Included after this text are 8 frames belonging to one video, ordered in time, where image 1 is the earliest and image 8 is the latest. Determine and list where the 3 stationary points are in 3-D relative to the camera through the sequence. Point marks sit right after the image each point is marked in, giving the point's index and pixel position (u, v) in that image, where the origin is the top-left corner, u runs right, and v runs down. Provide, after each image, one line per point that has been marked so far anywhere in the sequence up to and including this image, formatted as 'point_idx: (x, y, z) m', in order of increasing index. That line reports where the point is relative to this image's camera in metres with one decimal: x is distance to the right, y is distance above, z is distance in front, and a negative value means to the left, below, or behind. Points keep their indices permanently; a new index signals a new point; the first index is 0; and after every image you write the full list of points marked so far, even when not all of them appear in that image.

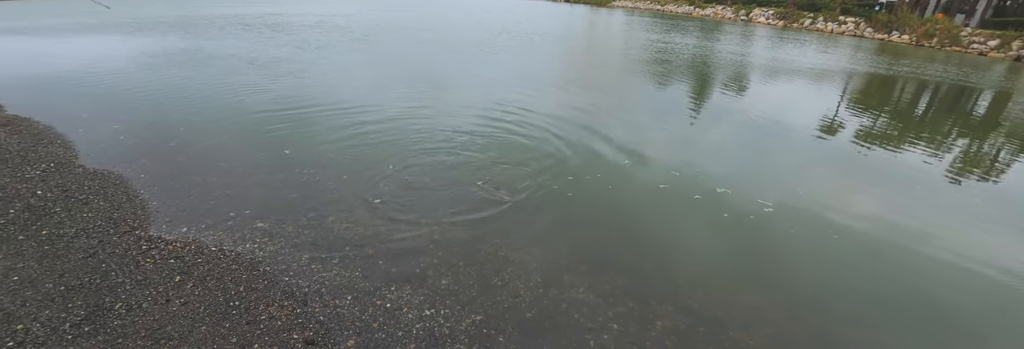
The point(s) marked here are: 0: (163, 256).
0: (-6.1, -1.4, +7.9) m
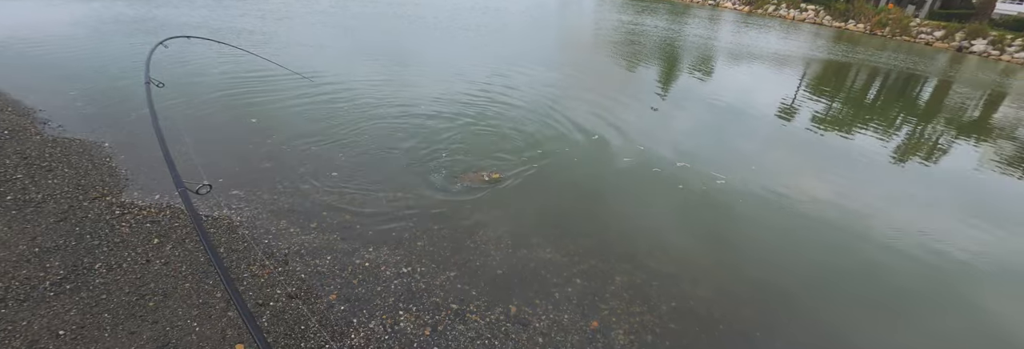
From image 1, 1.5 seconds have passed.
0: (-6.6, -0.8, +8.0) m
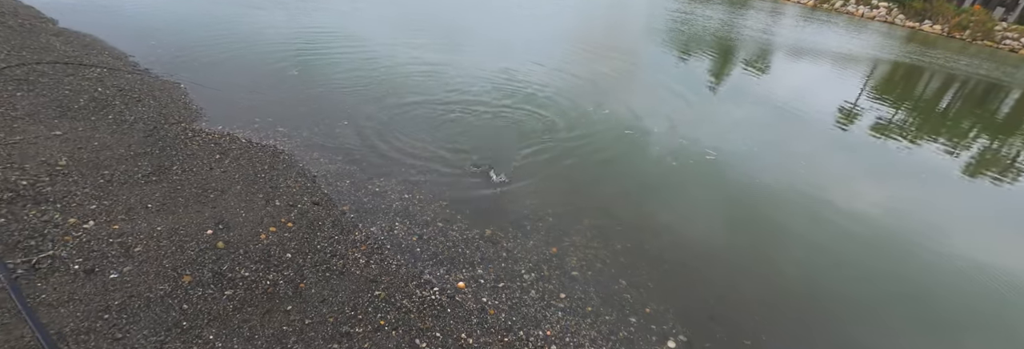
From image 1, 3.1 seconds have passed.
0: (-6.8, +0.7, +10.0) m
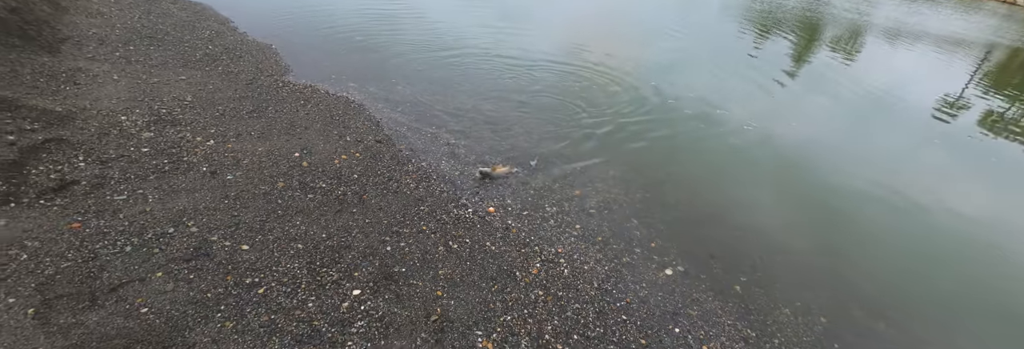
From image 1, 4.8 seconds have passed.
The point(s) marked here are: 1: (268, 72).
0: (-5.8, +2.2, +12.0) m
1: (-7.1, +3.0, +13.2) m
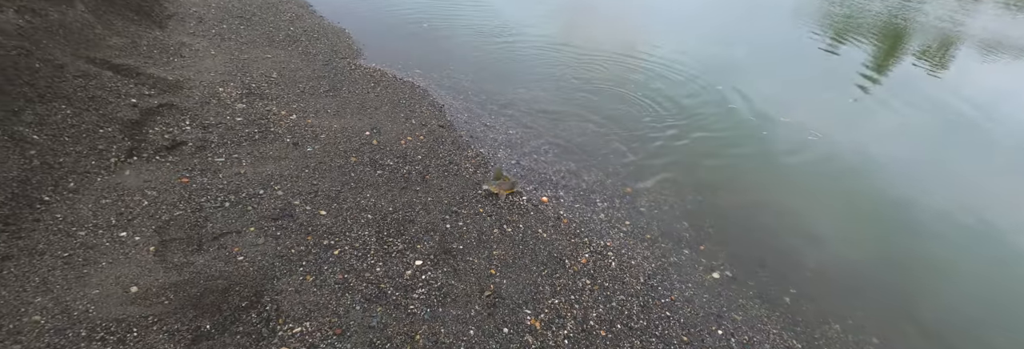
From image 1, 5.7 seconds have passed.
0: (-4.2, +2.9, +12.8) m
1: (-5.3, +3.7, +14.1) m
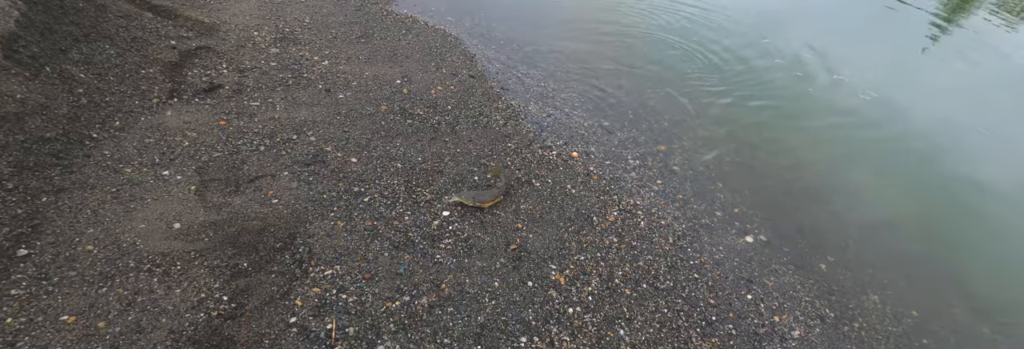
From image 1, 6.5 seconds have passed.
0: (-3.2, +4.3, +12.5) m
1: (-4.2, +5.3, +13.9) m
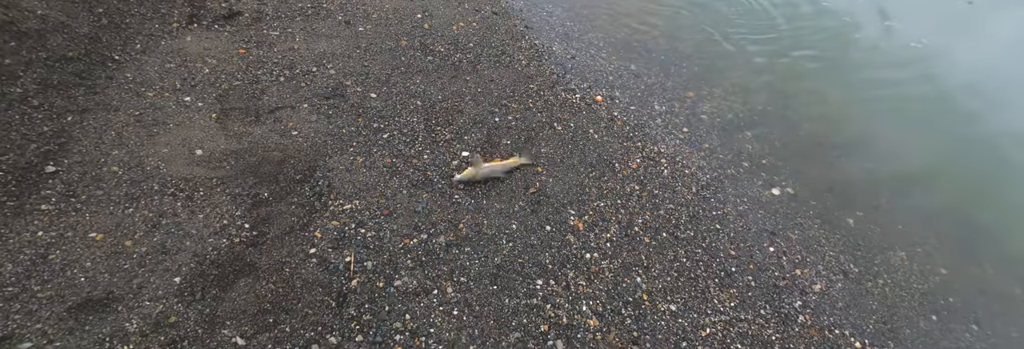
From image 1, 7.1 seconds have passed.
0: (-2.5, +5.9, +11.9) m
1: (-3.4, +7.1, +13.1) m
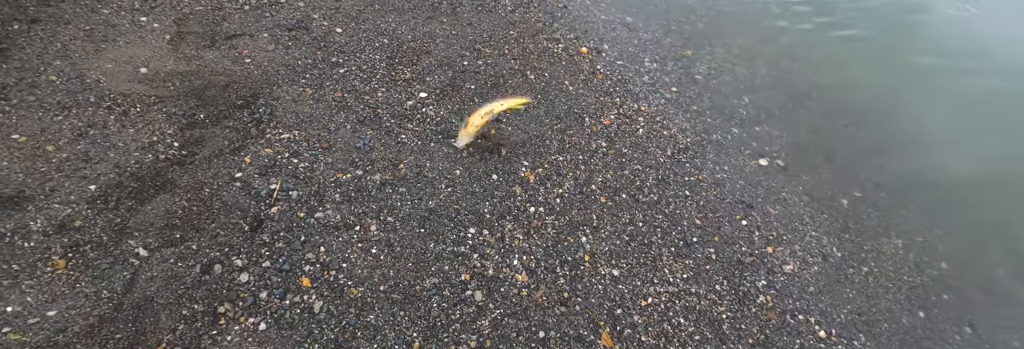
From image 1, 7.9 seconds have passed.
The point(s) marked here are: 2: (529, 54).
0: (-2.0, +7.0, +11.4) m
1: (-2.7, +8.4, +12.7) m
2: (+0.3, +1.8, +6.9) m
